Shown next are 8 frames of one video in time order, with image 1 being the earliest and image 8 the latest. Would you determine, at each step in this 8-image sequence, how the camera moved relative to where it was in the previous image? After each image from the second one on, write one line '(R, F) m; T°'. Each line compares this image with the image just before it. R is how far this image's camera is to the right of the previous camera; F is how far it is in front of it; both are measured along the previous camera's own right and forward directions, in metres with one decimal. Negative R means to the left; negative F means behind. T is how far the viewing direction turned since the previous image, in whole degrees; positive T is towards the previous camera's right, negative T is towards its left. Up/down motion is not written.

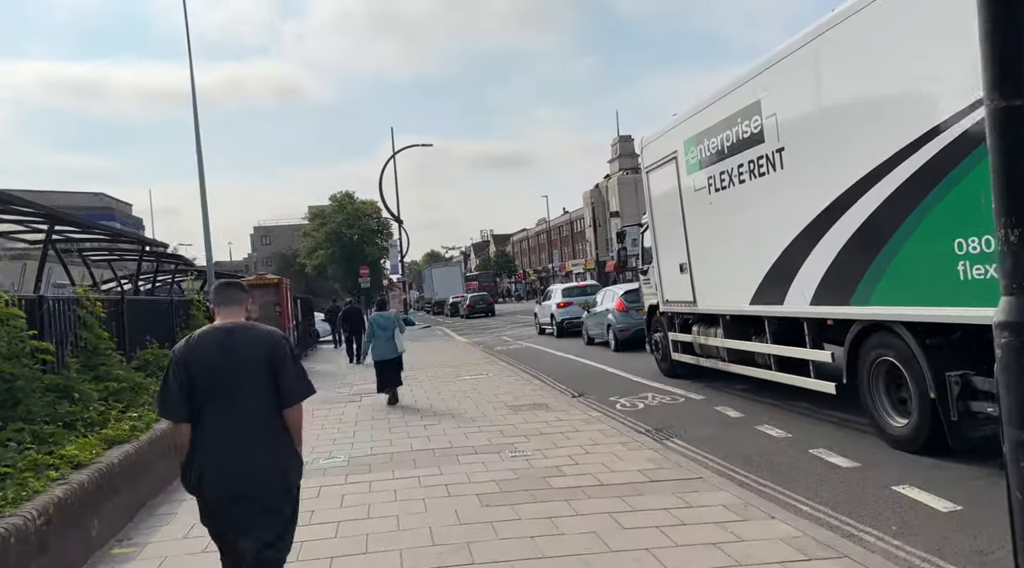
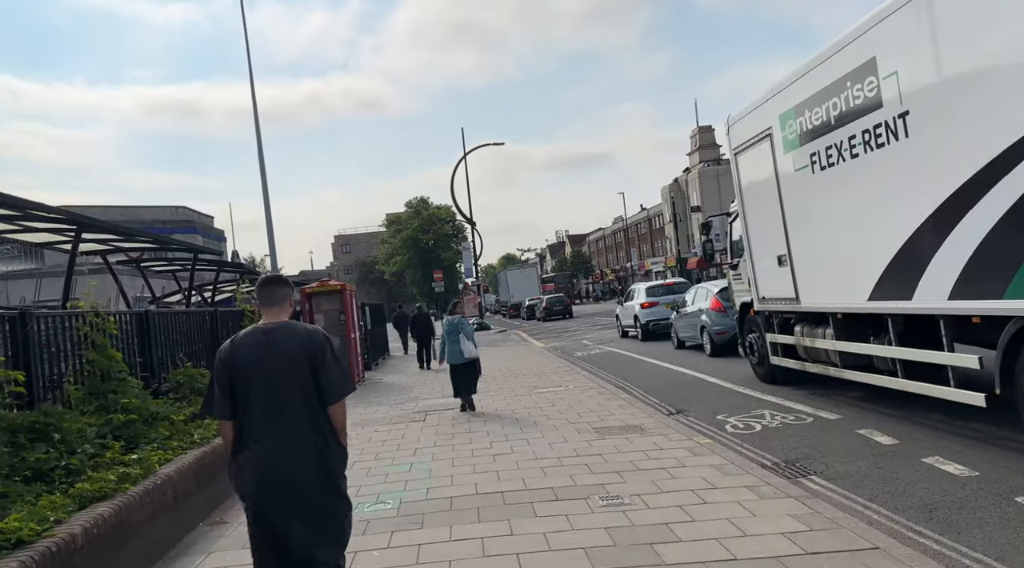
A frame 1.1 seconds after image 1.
(-0.1, +1.5) m; -6°
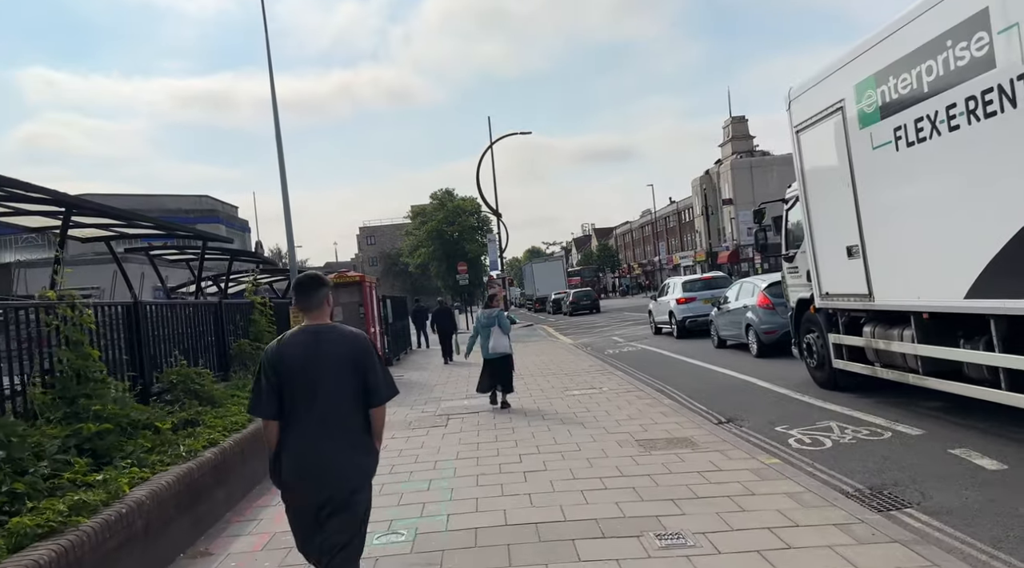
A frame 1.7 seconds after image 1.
(-0.1, +0.9) m; -2°
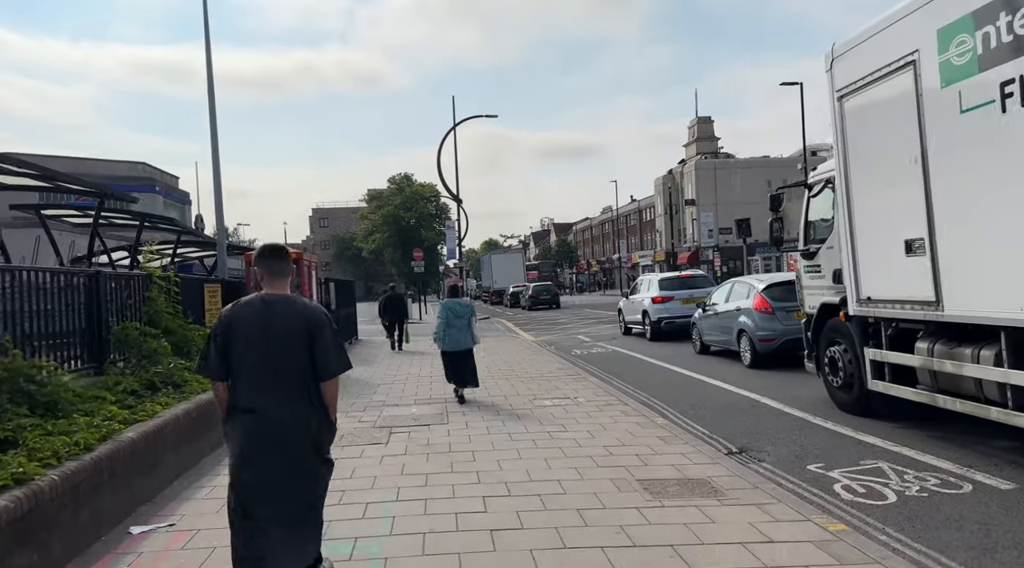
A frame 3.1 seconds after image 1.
(-0.1, +1.9) m; +4°
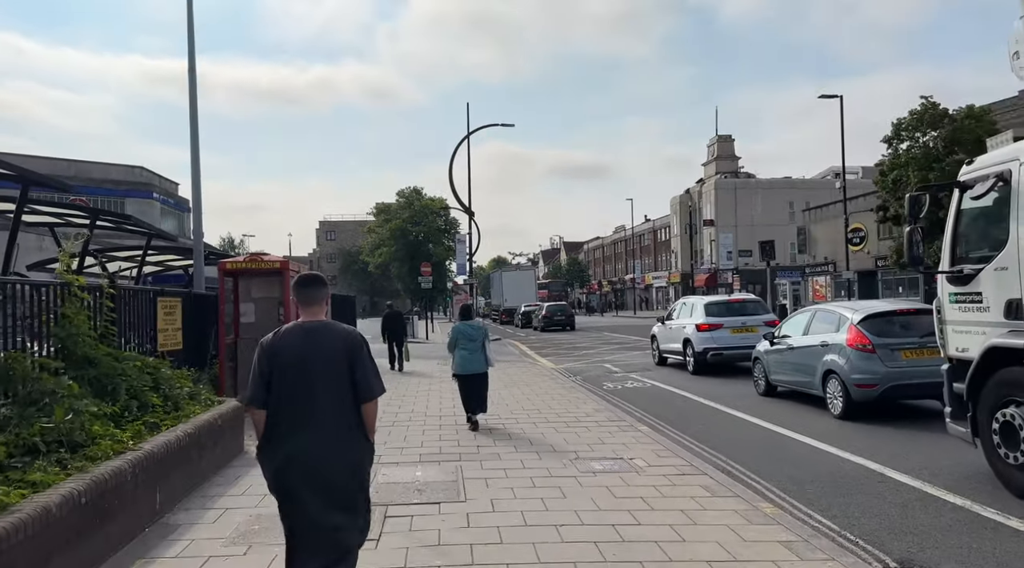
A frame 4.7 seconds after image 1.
(-0.3, +2.2) m; -1°
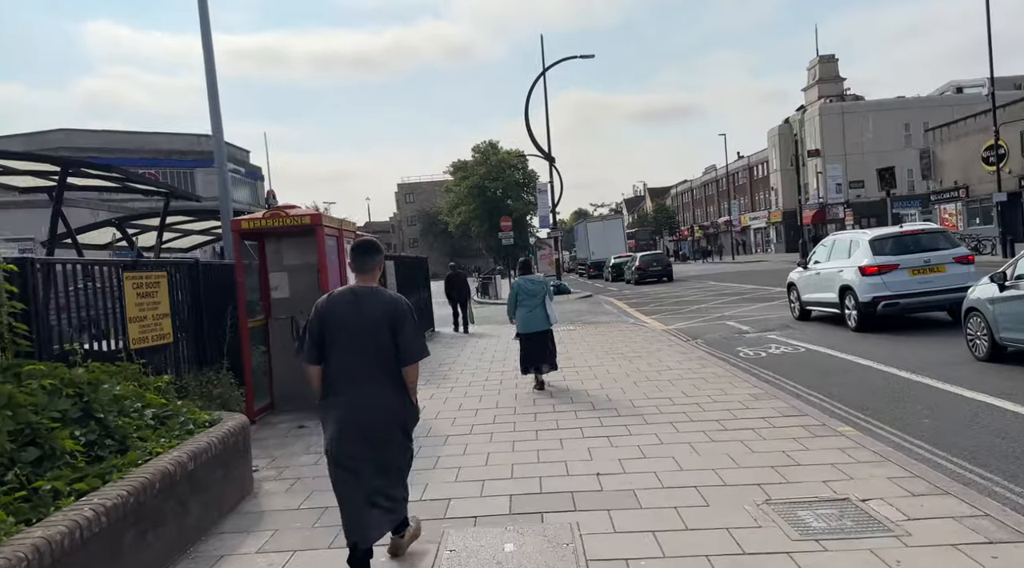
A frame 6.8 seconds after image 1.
(-0.3, +2.8) m; -7°
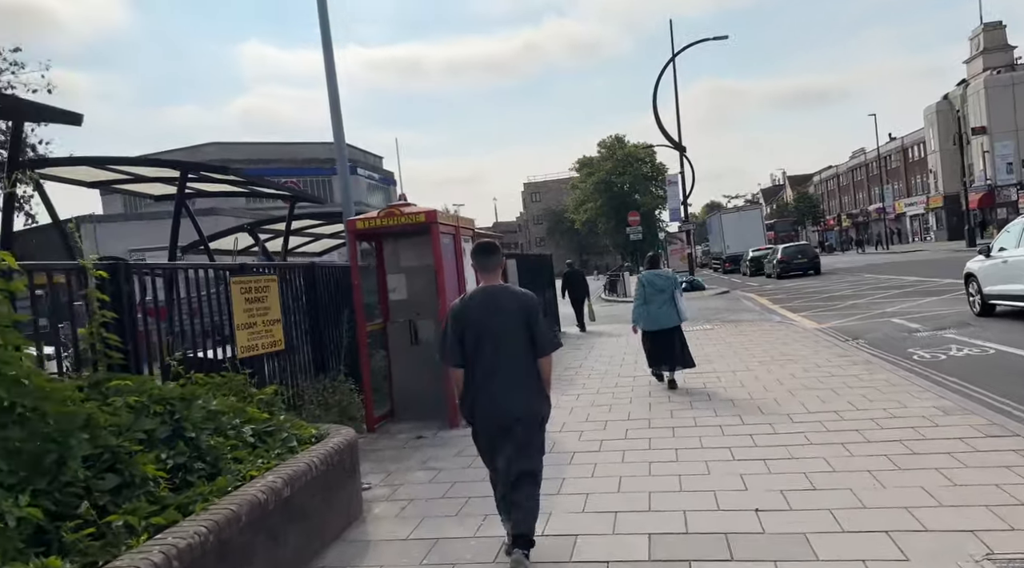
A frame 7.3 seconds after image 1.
(0.0, +0.7) m; -10°
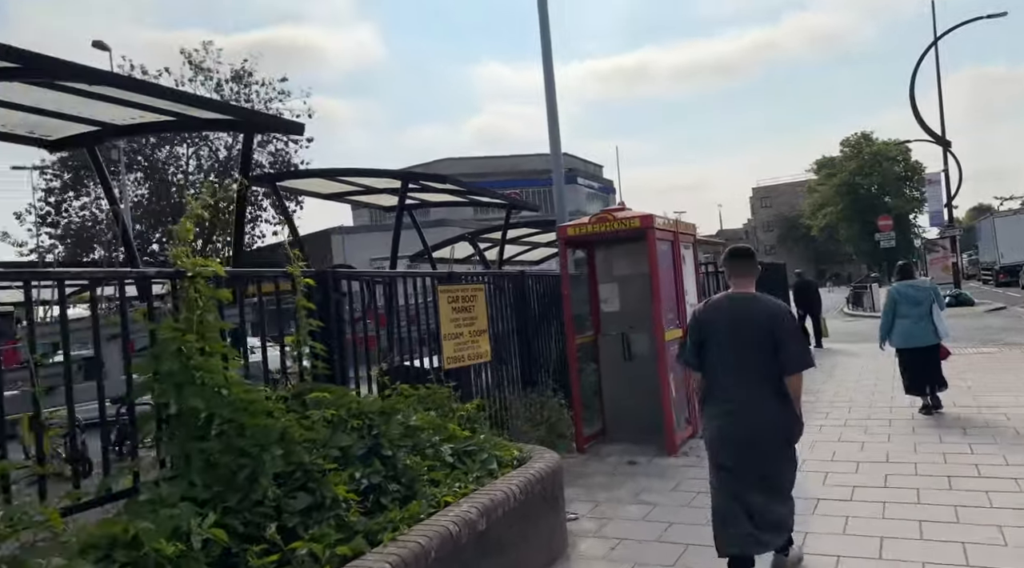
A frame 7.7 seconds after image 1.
(0.0, +0.5) m; -17°
